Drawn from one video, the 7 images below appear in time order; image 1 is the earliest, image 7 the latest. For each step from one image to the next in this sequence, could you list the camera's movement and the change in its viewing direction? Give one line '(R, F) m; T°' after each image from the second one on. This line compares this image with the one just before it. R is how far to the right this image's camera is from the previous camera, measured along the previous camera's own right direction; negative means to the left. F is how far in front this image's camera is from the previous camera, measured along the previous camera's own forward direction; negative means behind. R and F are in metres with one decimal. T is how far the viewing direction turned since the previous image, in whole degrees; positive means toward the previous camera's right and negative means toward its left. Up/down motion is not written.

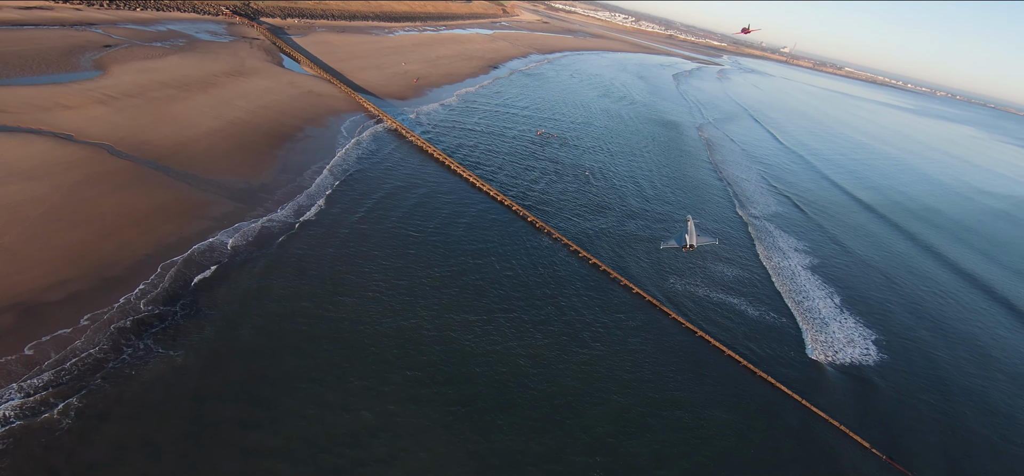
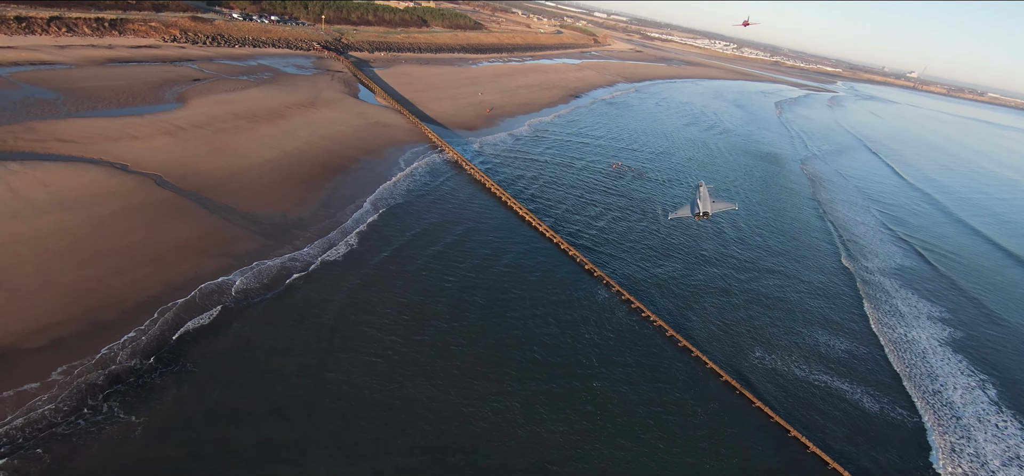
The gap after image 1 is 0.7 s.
(+1.0, +1.9) m; -10°
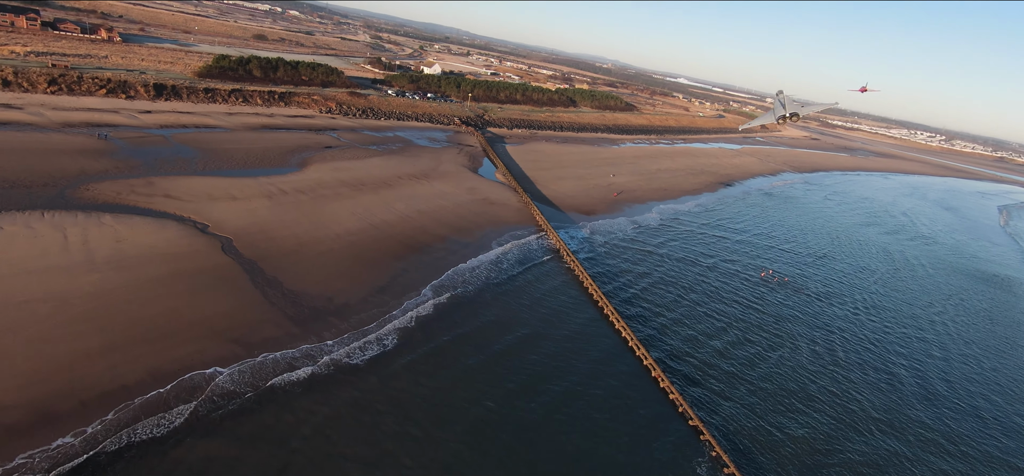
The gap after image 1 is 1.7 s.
(+1.4, +3.0) m; -17°
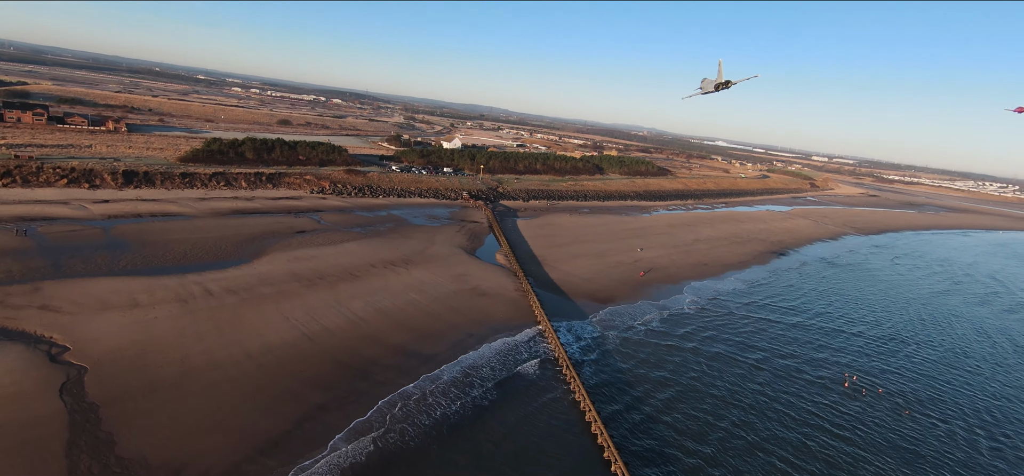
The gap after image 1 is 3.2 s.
(+1.8, +4.1) m; -5°
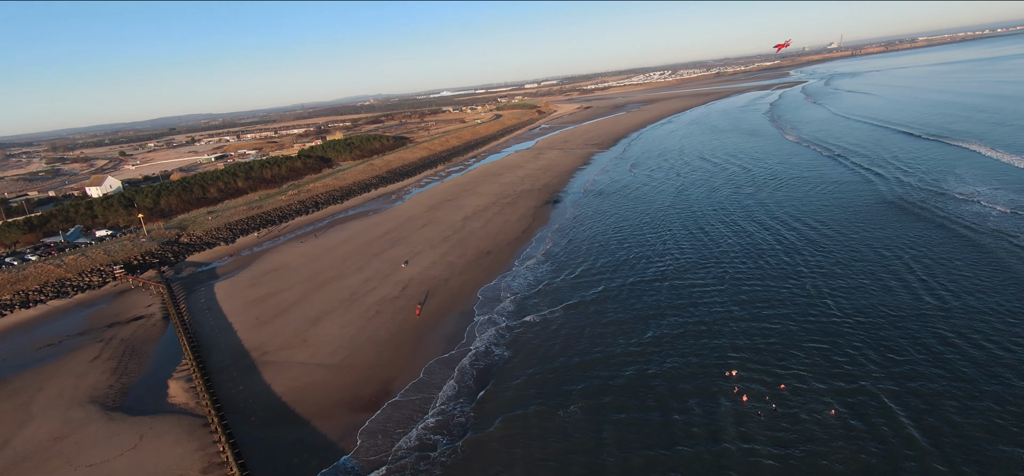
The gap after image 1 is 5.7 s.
(+2.9, +7.1) m; +24°
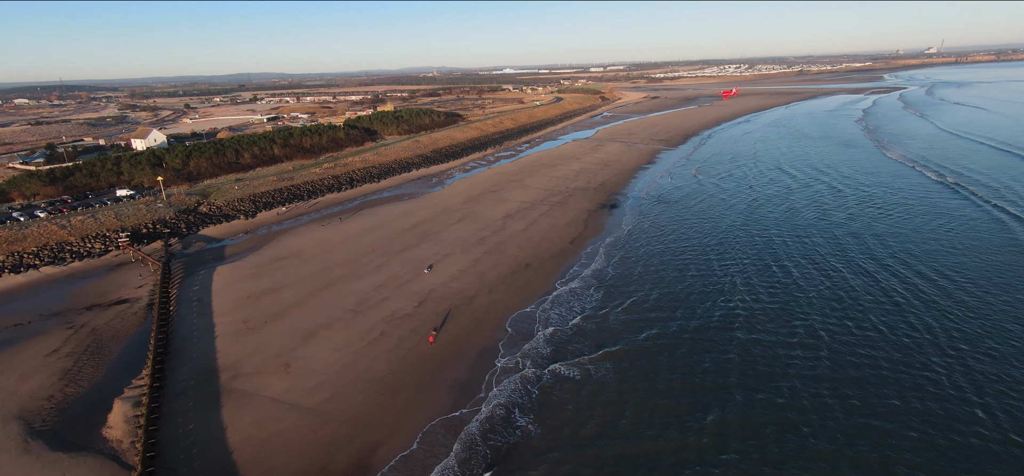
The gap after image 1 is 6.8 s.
(0.0, +3.4) m; -5°
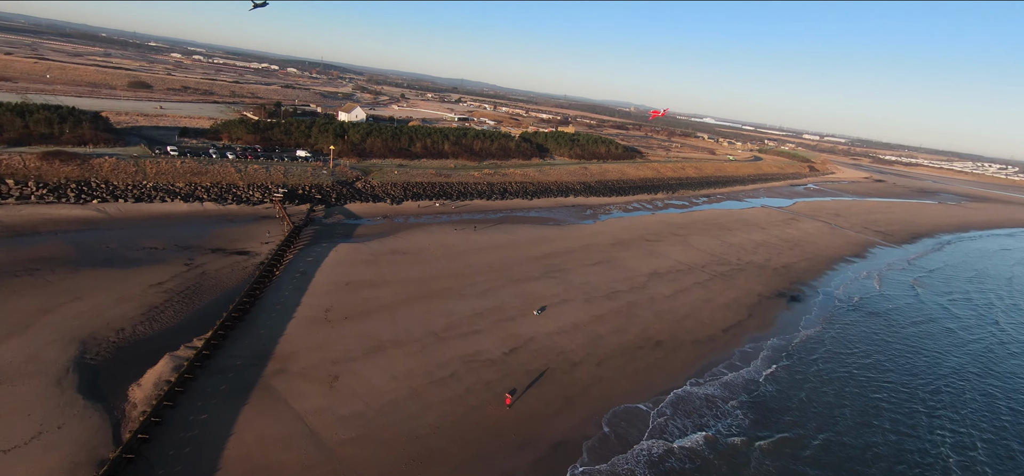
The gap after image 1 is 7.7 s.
(+0.4, +3.0) m; -18°
